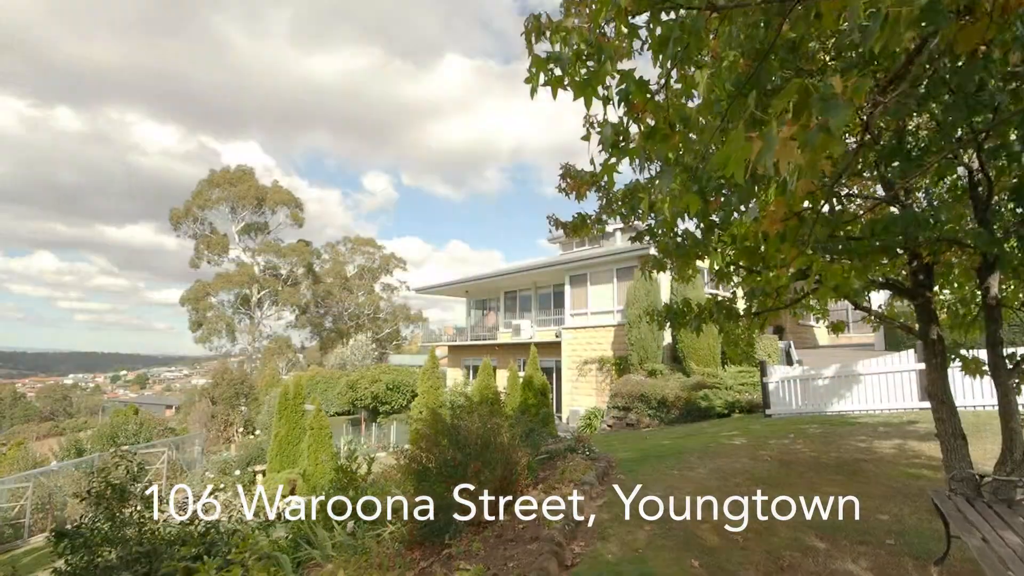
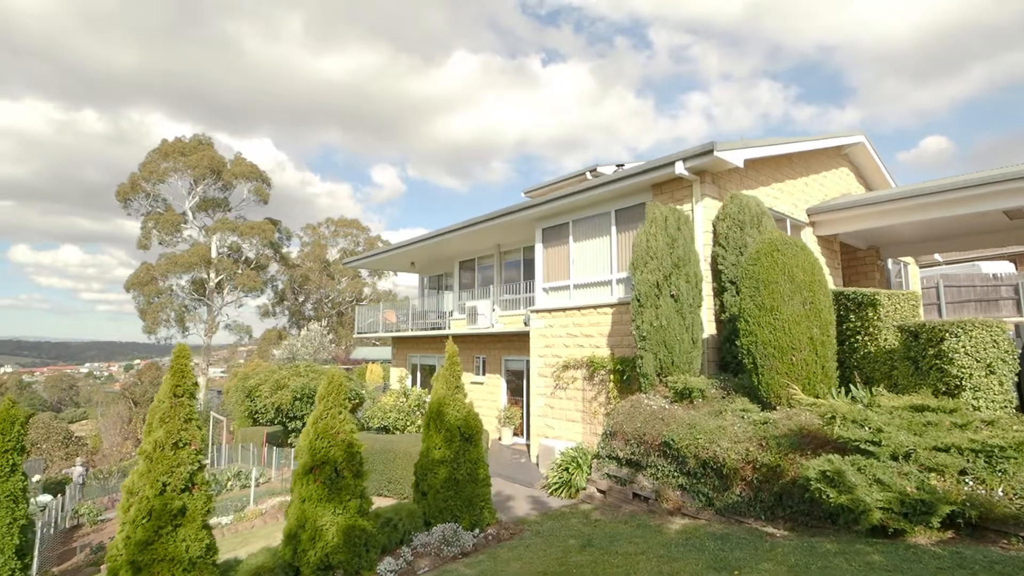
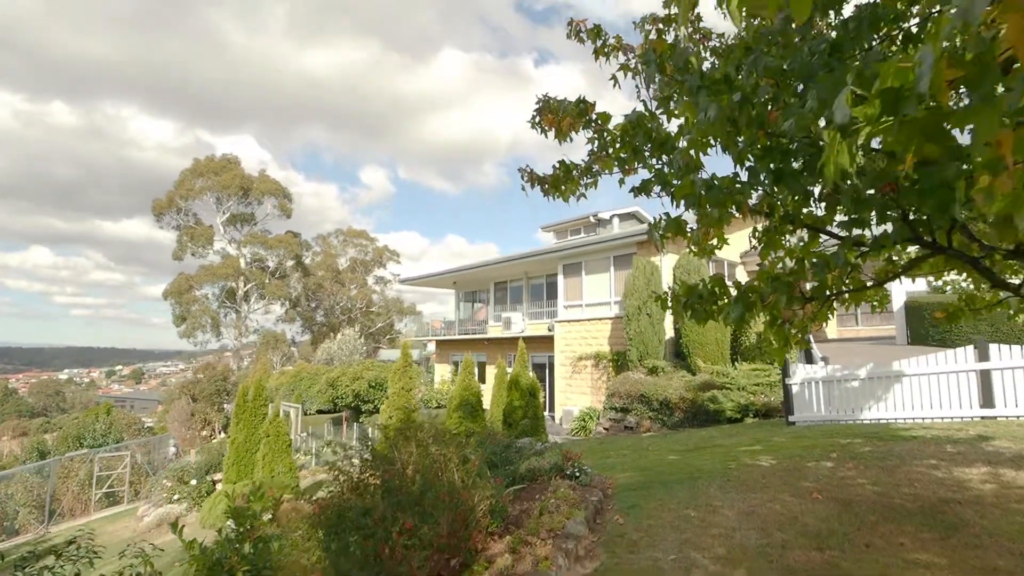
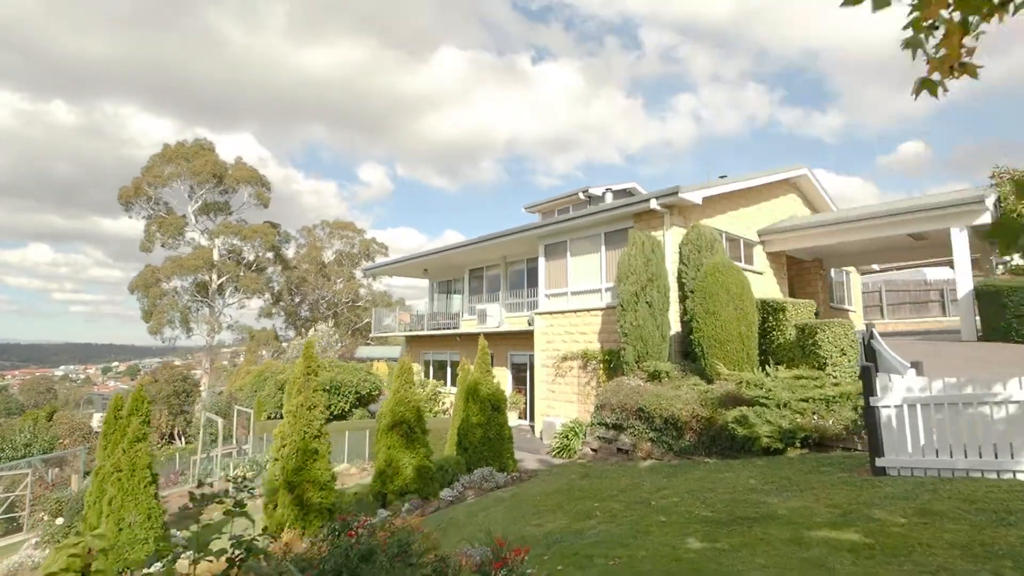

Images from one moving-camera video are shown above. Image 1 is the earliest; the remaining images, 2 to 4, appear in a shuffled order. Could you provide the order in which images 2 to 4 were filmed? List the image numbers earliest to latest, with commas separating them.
3, 4, 2
